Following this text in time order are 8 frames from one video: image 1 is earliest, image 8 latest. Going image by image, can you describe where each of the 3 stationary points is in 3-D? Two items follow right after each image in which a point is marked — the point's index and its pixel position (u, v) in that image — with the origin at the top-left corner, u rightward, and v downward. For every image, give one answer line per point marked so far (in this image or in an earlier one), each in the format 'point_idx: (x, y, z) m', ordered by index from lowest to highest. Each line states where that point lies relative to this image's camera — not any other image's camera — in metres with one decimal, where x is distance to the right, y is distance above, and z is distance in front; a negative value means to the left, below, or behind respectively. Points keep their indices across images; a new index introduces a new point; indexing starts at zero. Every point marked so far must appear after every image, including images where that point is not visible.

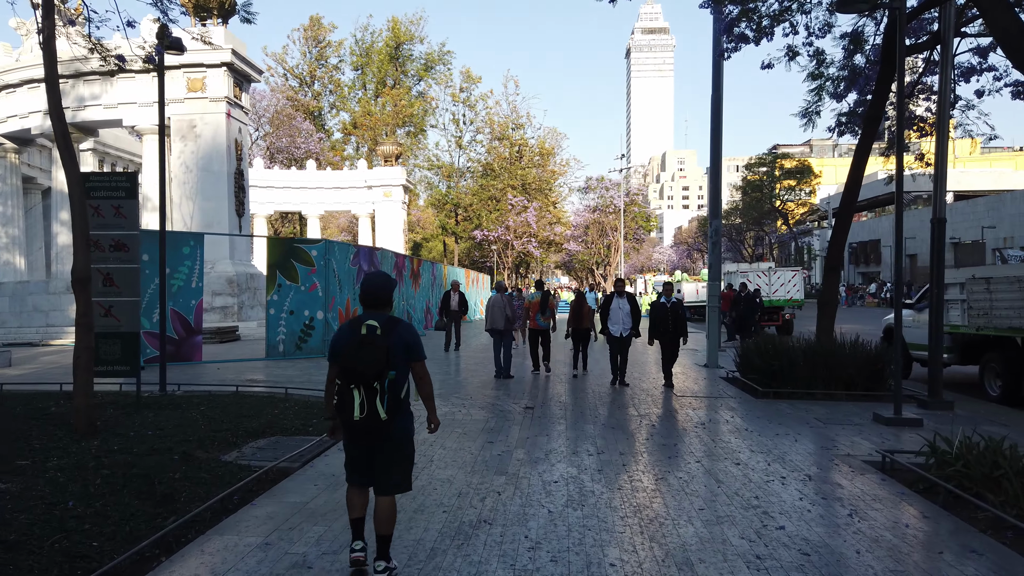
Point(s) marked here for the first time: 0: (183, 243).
0: (-6.4, +0.9, +14.9) m
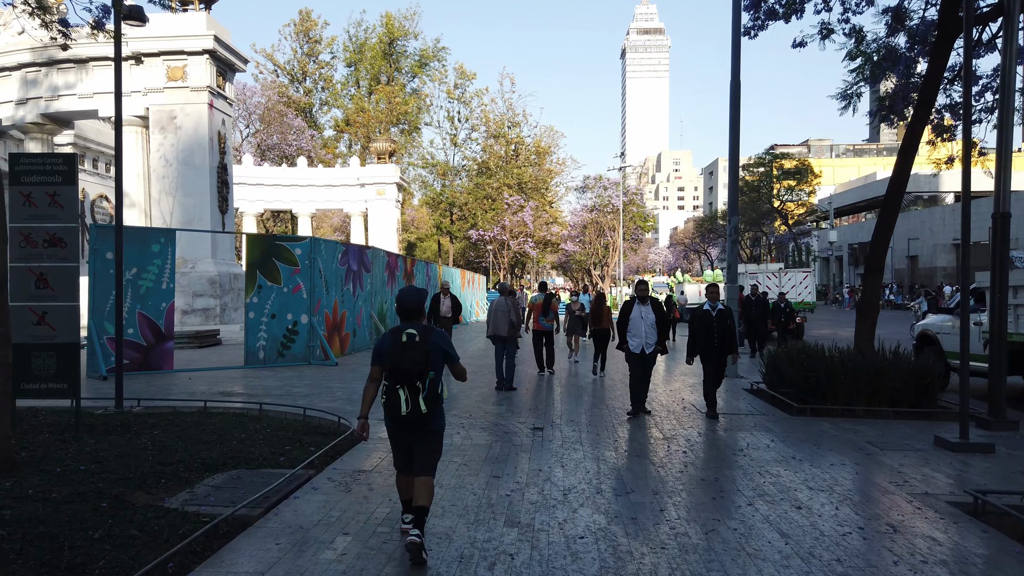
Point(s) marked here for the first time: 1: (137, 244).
0: (-6.4, +0.9, +13.5) m
1: (-6.6, +0.8, +13.4) m
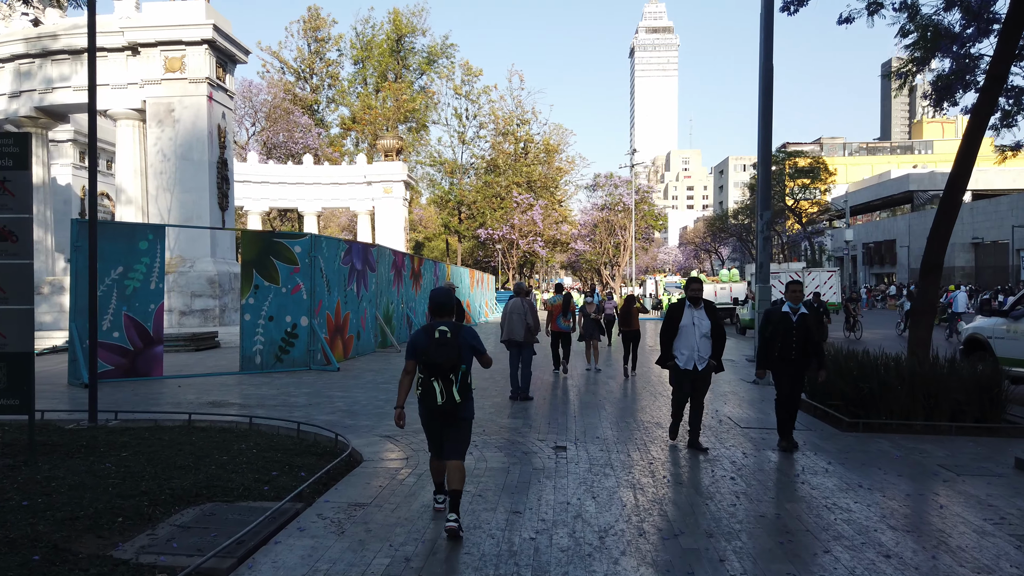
0: (-6.1, +0.9, +12.6) m
1: (-6.3, +0.8, +12.4) m
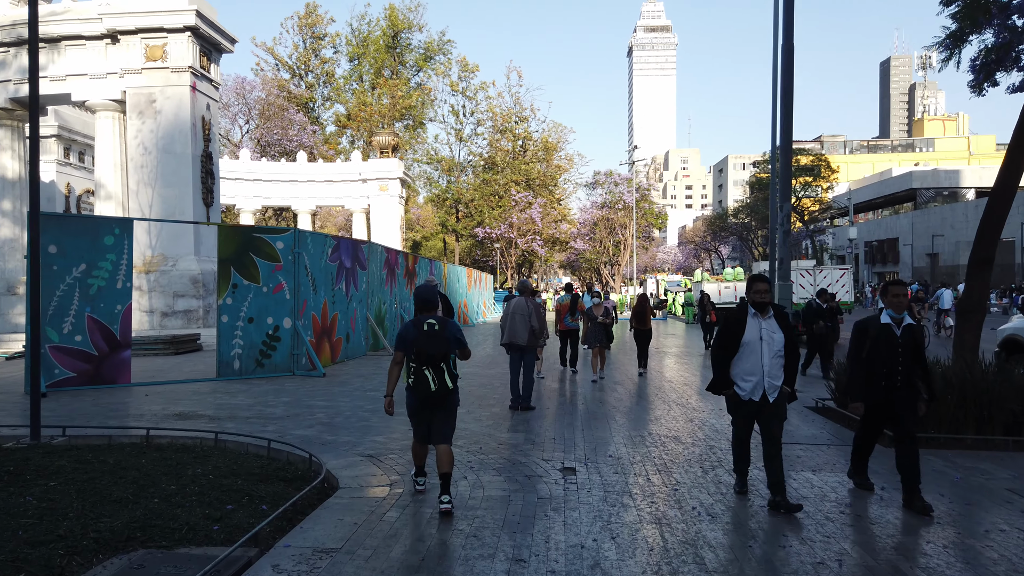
0: (-6.1, +0.9, +11.5) m
1: (-6.3, +0.8, +11.4) m
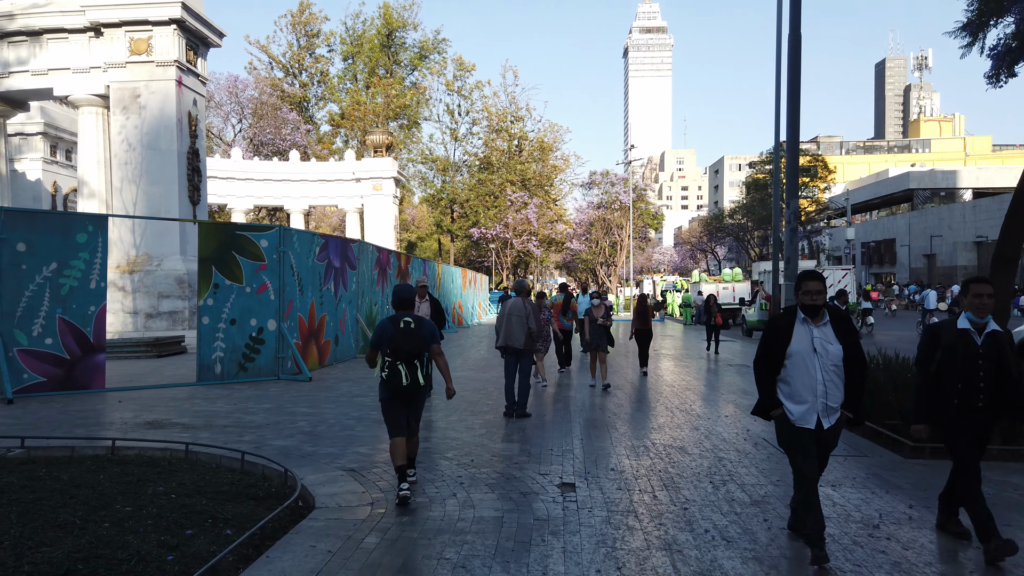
0: (-6.2, +0.9, +10.9) m
1: (-6.4, +0.8, +10.8) m
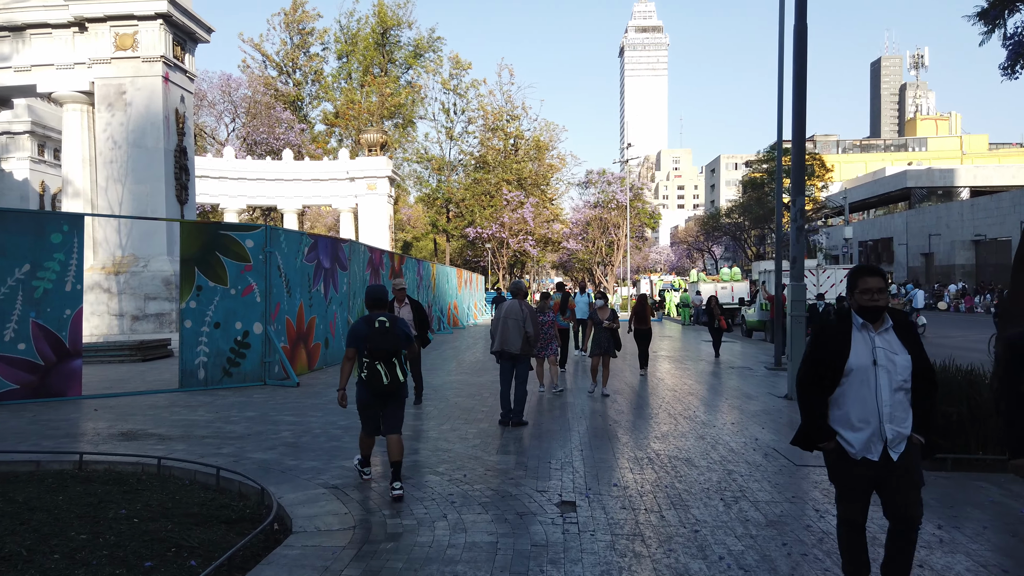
0: (-6.3, +0.8, +10.4) m
1: (-6.5, +0.7, +10.3) m
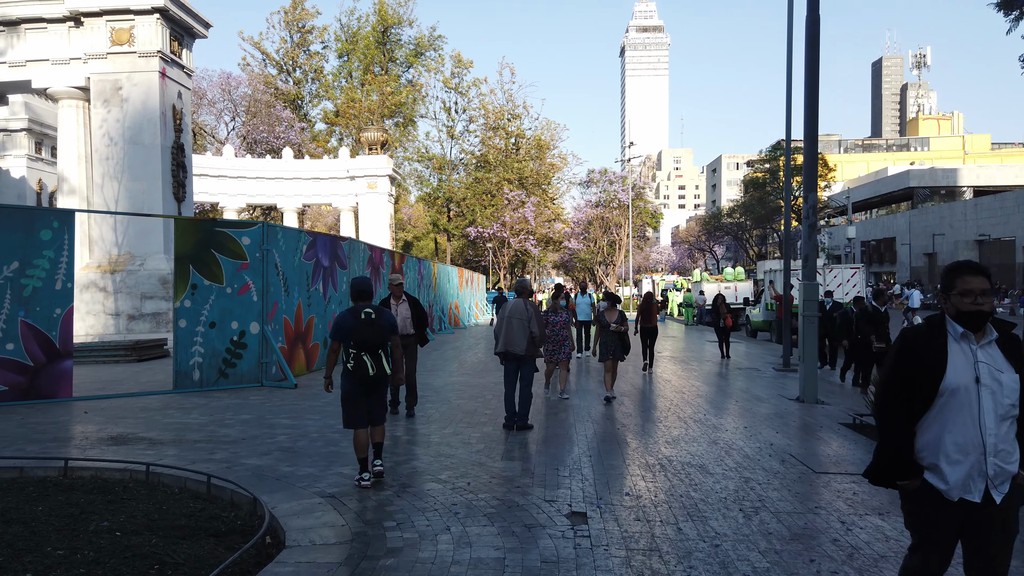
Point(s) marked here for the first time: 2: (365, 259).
0: (-6.2, +0.9, +10.1) m
1: (-6.4, +0.8, +9.9) m
2: (-3.3, +0.7, +17.4) m
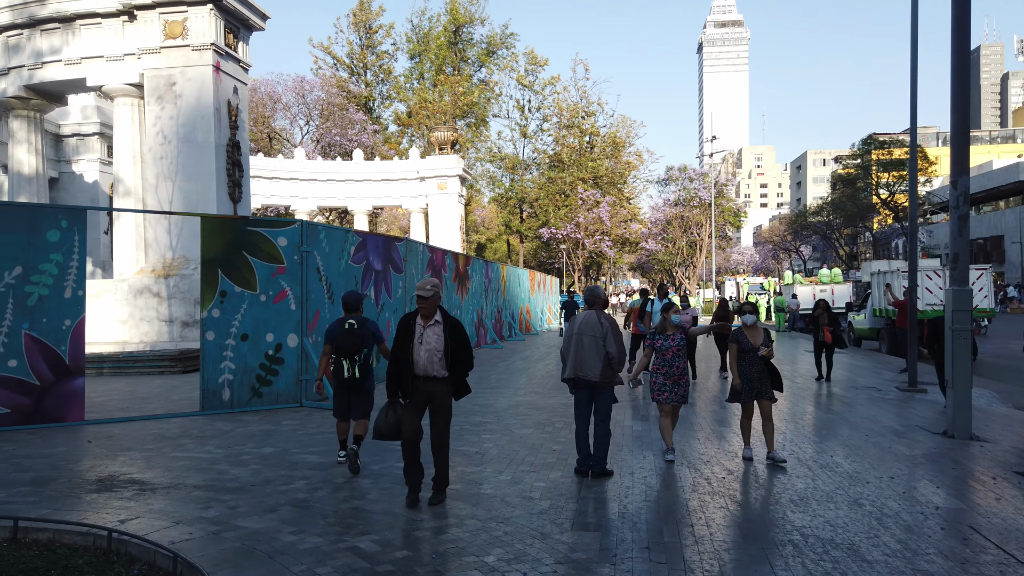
0: (-5.4, +0.8, +8.9) m
1: (-5.6, +0.7, +8.7) m
2: (-1.8, +0.6, +15.9) m
